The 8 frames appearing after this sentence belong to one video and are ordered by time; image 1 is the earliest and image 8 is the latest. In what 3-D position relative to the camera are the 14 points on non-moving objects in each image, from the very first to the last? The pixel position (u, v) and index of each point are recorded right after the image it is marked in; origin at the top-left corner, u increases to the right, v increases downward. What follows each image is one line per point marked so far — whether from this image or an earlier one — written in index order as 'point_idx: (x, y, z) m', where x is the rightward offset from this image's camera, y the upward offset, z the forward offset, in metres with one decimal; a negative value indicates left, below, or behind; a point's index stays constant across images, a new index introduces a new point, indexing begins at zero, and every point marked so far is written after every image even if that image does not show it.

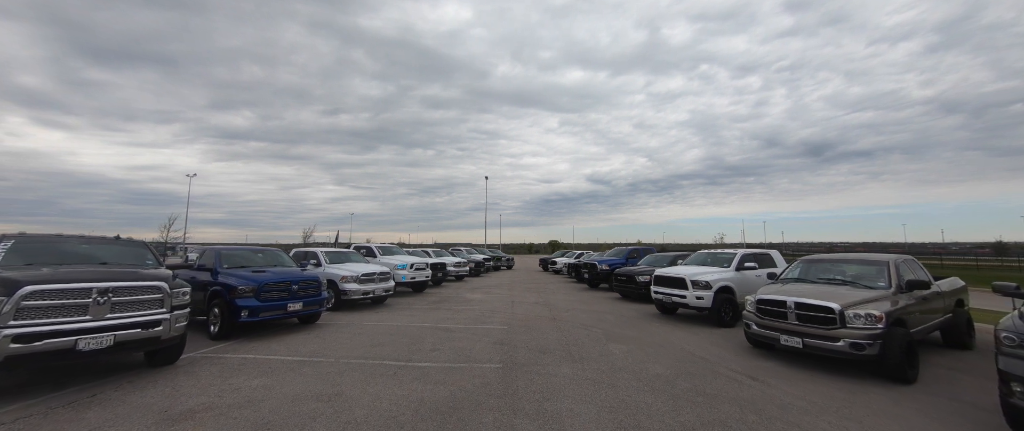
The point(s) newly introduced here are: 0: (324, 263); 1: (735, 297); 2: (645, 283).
0: (-5.6, -1.4, +9.9) m
1: (+5.5, -2.0, +8.3) m
2: (+4.5, -2.3, +11.4) m
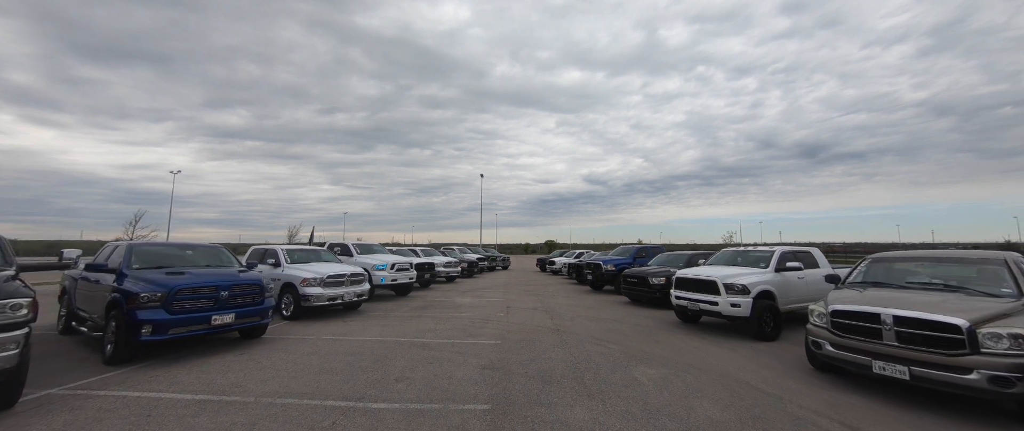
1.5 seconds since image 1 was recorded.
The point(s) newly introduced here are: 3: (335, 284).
0: (-5.7, -1.2, +8.4) m
1: (+5.4, -1.8, +6.9) m
2: (+4.4, -2.1, +10.0) m
3: (-4.3, -1.7, +8.2) m
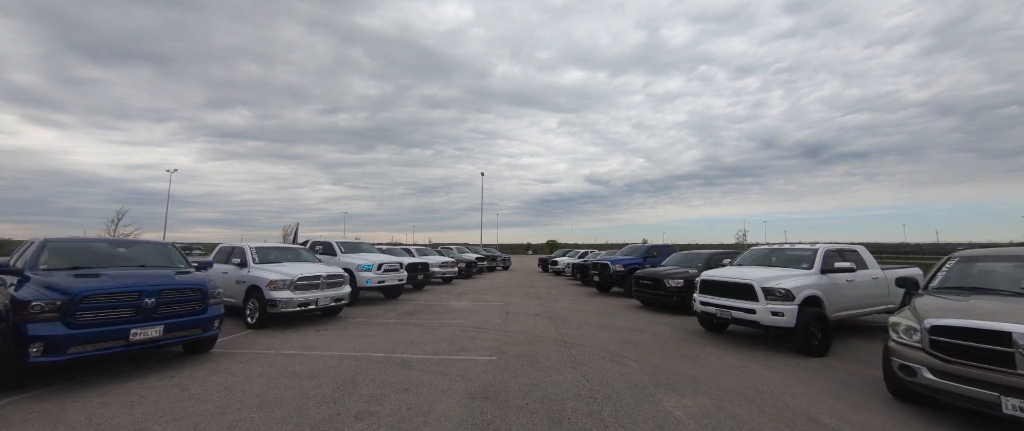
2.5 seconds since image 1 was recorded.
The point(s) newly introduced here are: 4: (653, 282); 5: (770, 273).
0: (-5.7, -1.0, +7.3) m
1: (+5.4, -1.7, +5.8) m
2: (+4.4, -2.0, +8.9) m
3: (-4.4, -1.6, +7.1) m
4: (+4.0, -1.9, +9.4) m
5: (+4.8, -1.1, +6.2) m
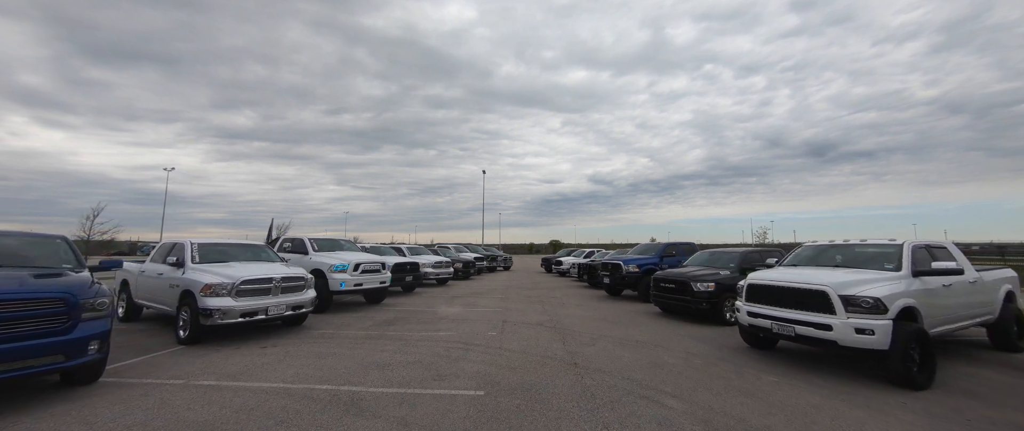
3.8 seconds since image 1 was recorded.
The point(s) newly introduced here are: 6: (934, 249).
0: (-5.8, -0.8, +6.0) m
1: (+5.3, -1.5, +4.3) m
2: (+4.4, -1.8, +7.5) m
3: (-4.4, -1.4, +5.8) m
4: (+3.9, -1.7, +8.0) m
5: (+4.7, -0.9, +4.8) m
6: (+6.6, -0.5, +5.2) m
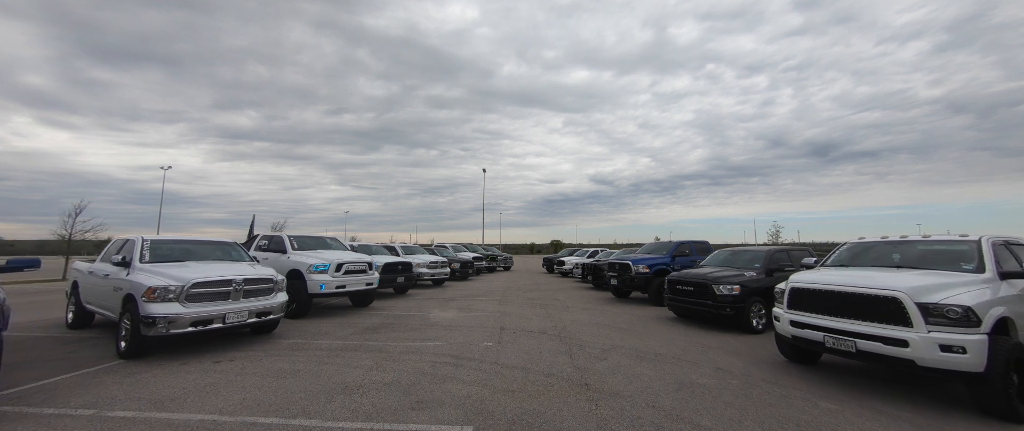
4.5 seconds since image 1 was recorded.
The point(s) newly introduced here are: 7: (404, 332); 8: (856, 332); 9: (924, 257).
0: (-5.8, -0.7, +5.2) m
1: (+5.3, -1.3, +3.5) m
2: (+4.3, -1.6, +6.6) m
3: (-4.4, -1.2, +5.0) m
4: (+3.9, -1.5, +7.1) m
5: (+4.7, -0.7, +3.9) m
6: (+6.6, -0.4, +4.4) m
7: (-2.1, -2.2, +6.4) m
8: (+3.9, -1.3, +3.8) m
9: (+5.6, -0.5, +4.6) m
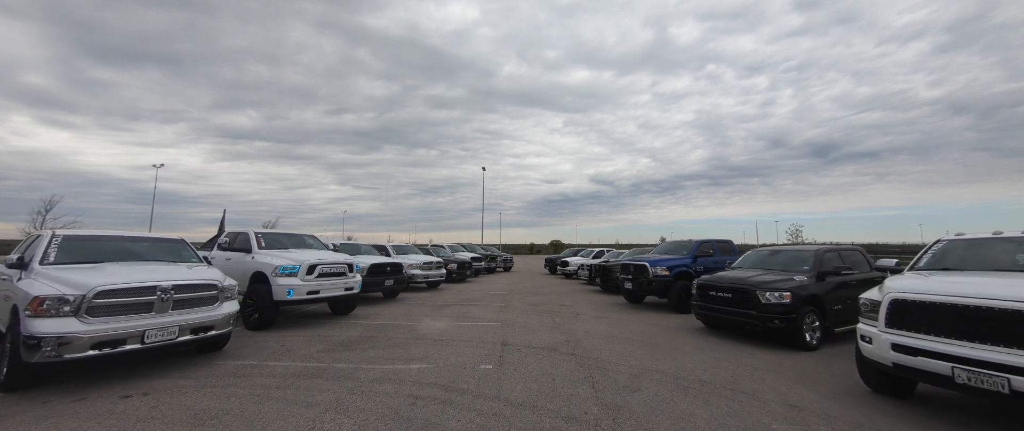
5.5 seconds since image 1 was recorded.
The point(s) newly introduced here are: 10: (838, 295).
0: (-5.8, -0.6, +4.1) m
1: (+5.4, -1.2, +2.3) m
2: (+4.4, -1.5, +5.5) m
3: (-4.4, -1.1, +3.8) m
4: (+4.0, -1.4, +6.0) m
5: (+4.7, -0.6, +2.8) m
6: (+6.6, -0.3, +3.2) m
7: (-2.0, -2.1, +5.3) m
8: (+4.0, -1.2, +2.7) m
9: (+5.7, -0.4, +3.4) m
10: (+5.9, -1.4, +6.0) m
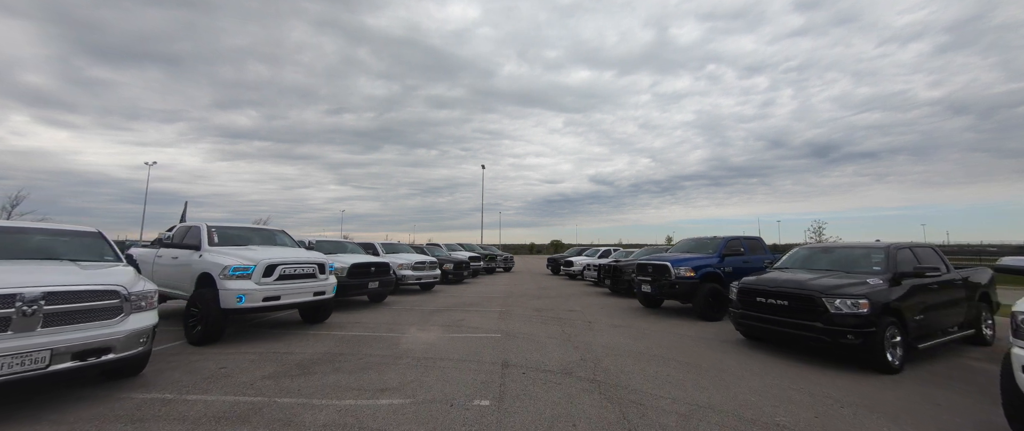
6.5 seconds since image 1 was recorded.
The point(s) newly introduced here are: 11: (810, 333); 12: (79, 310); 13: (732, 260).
0: (-5.7, -0.4, +2.9) m
1: (+5.4, -1.0, +1.2) m
2: (+4.4, -1.3, +4.3) m
3: (-4.3, -0.9, +2.7) m
4: (+4.0, -1.2, +4.8) m
5: (+4.8, -0.4, +1.6) m
6: (+6.7, -0.1, +2.1) m
7: (-2.0, -1.9, +4.1) m
8: (+4.0, -1.0, +1.5) m
9: (+5.7, -0.2, +2.3) m
10: (+5.9, -1.3, +4.9) m
11: (+4.1, -1.6, +4.6) m
12: (-4.1, -0.9, +3.2) m
13: (+5.5, -1.1, +8.3) m
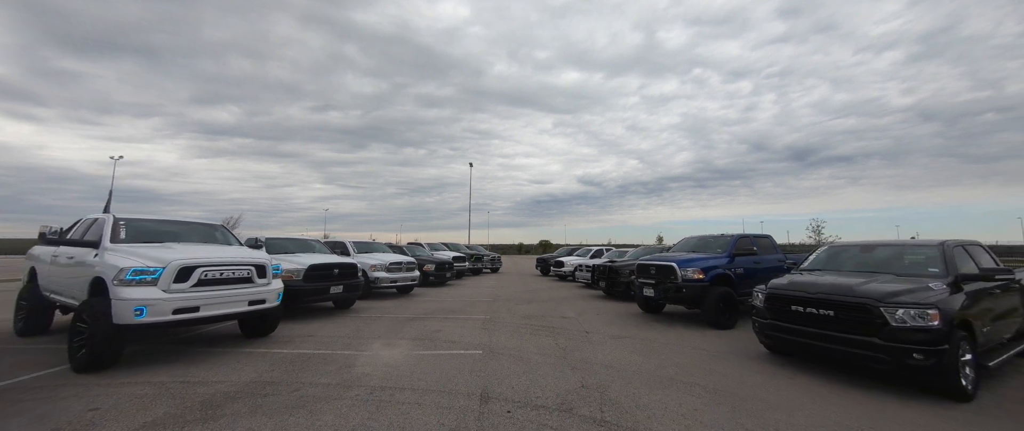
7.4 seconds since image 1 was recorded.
0: (-5.8, -0.2, +1.7) m
1: (+5.3, -0.9, +0.4) m
2: (+4.3, -1.2, +3.5) m
3: (-4.5, -0.8, +1.5) m
4: (+3.8, -1.1, +3.9) m
5: (+4.7, -0.3, +0.8) m
6: (+6.6, 0.0, +1.3) m
7: (-2.1, -1.8, +3.1) m
8: (+3.9, -0.9, +0.6) m
9: (+5.6, -0.1, +1.5) m
10: (+5.7, -1.2, +4.1) m
11: (+3.9, -1.5, +3.7) m
12: (-4.2, -0.7, +2.0) m
13: (+5.2, -1.0, +7.5) m
